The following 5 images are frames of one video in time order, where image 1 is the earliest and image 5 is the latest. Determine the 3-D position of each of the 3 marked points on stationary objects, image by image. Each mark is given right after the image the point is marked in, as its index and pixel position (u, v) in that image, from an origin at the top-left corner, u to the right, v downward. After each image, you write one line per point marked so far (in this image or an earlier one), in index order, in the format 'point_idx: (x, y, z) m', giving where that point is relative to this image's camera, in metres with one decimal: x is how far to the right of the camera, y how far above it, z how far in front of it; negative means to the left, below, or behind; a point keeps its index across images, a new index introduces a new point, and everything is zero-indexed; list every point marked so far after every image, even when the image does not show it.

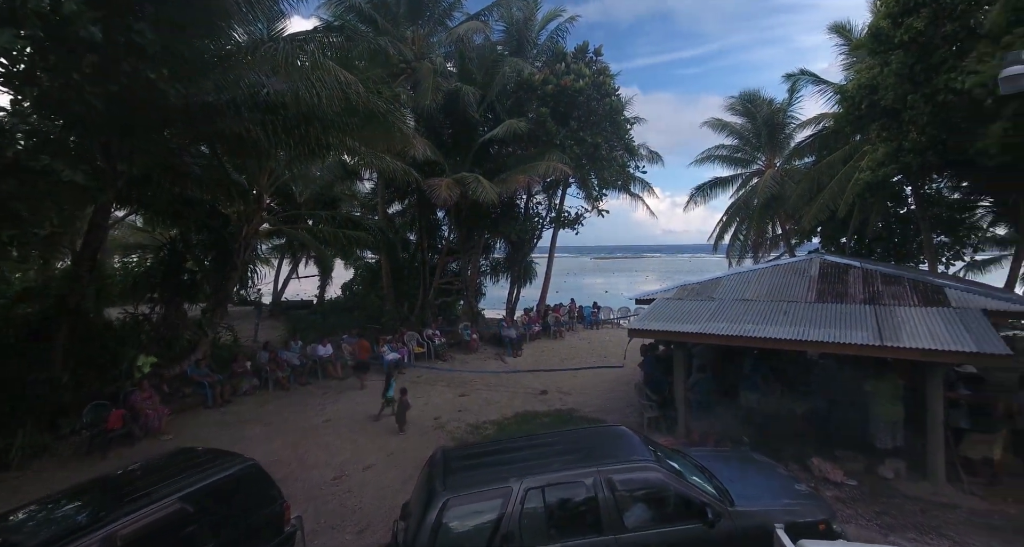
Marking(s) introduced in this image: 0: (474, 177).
0: (-0.9, +2.3, +12.6) m
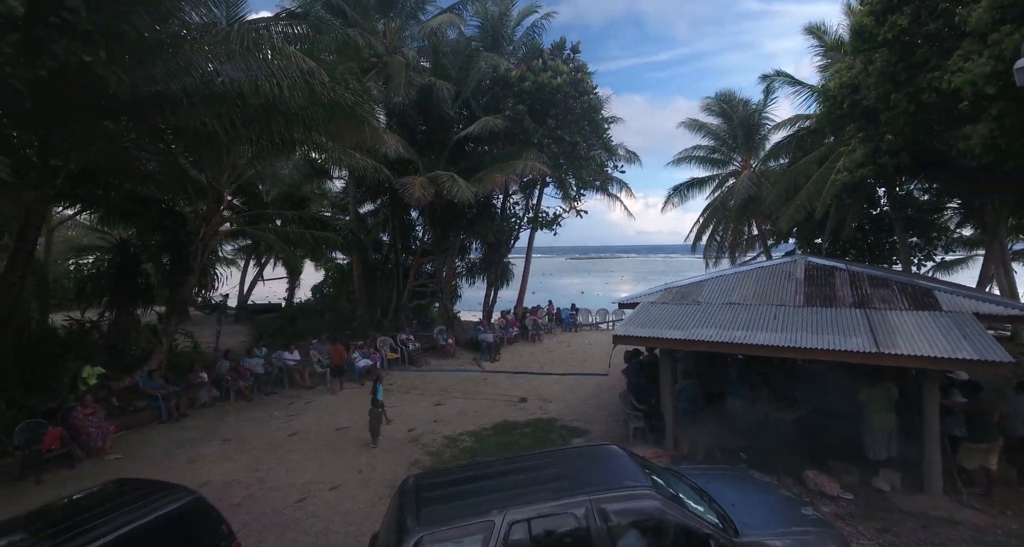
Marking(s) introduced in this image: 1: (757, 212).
0: (-1.5, +2.3, +12.2) m
1: (+8.5, +2.1, +18.2) m
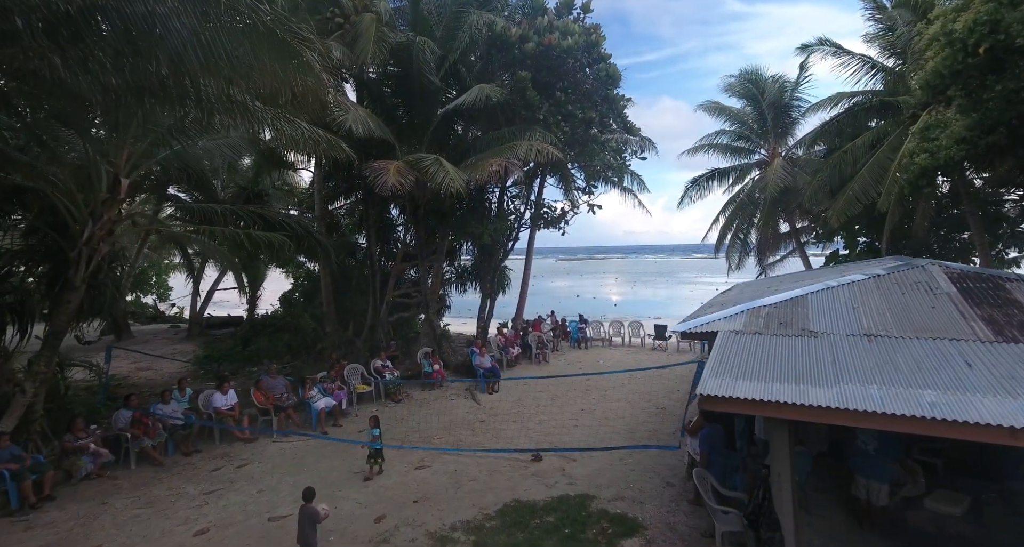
0: (-1.5, +2.1, +9.6) m
1: (+8.4, +2.0, +15.8) m
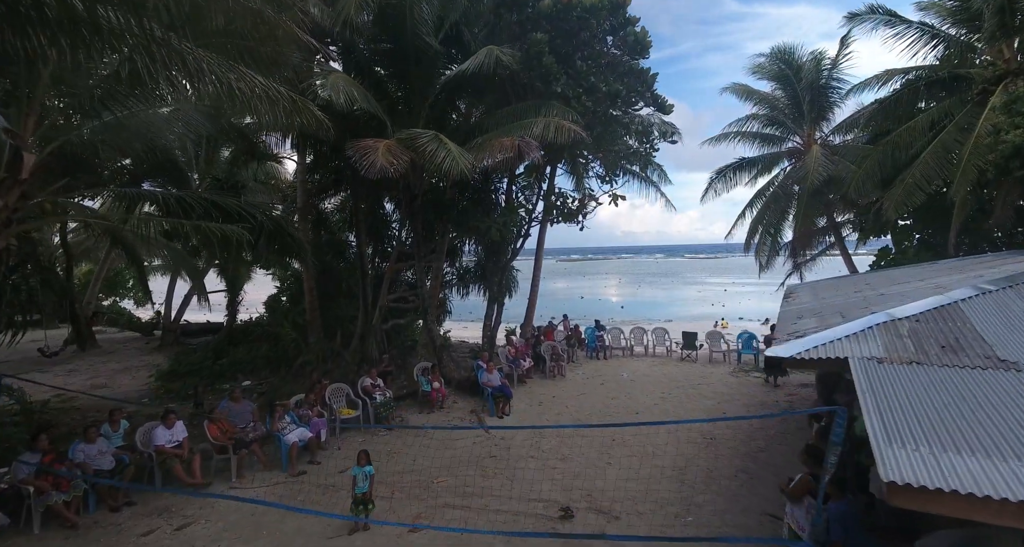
0: (-1.2, +2.1, +7.9) m
1: (+8.6, +2.0, +14.2) m
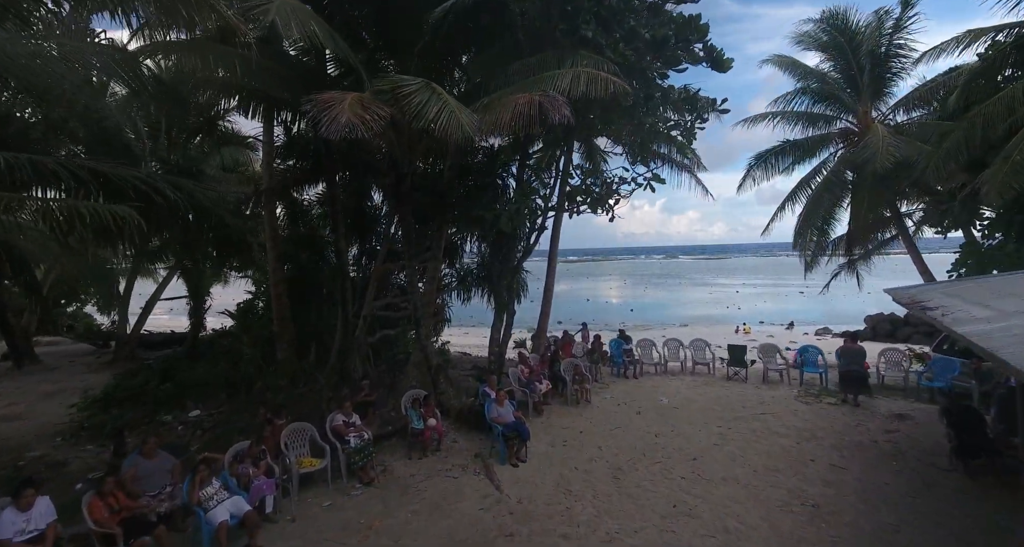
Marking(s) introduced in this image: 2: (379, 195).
0: (-1.0, +2.0, +5.8) m
1: (+8.9, +2.0, +12.0) m
2: (-2.7, +1.6, +10.1) m
